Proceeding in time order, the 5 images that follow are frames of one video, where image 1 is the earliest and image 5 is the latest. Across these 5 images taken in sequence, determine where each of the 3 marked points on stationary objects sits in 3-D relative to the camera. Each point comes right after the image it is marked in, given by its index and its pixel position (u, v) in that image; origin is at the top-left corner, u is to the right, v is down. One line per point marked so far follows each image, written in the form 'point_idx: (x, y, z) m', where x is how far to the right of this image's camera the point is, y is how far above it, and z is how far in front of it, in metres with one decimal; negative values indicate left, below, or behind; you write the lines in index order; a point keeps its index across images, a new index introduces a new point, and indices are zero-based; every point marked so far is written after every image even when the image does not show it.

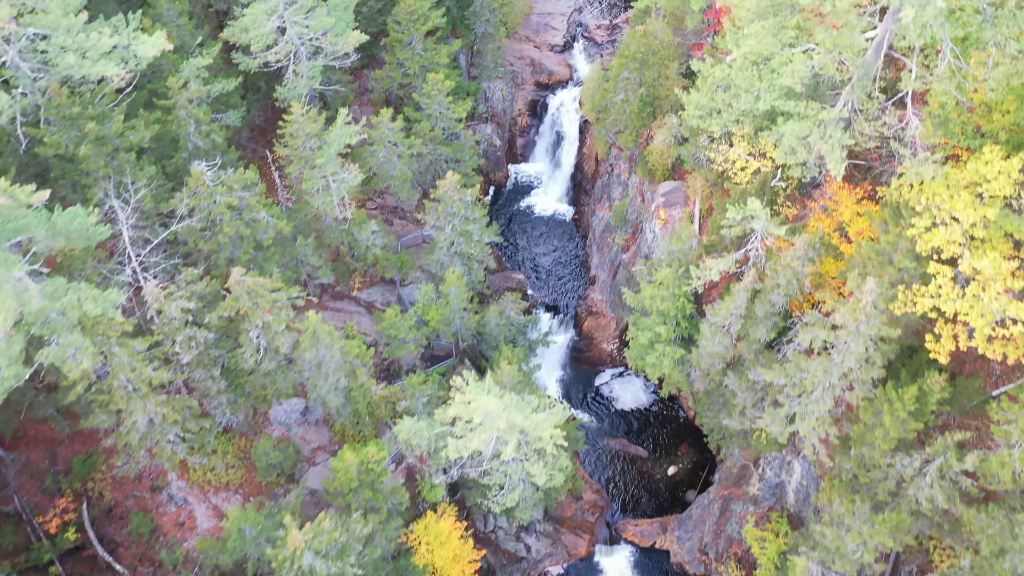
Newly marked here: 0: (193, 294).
0: (-7.9, -0.1, +19.3) m
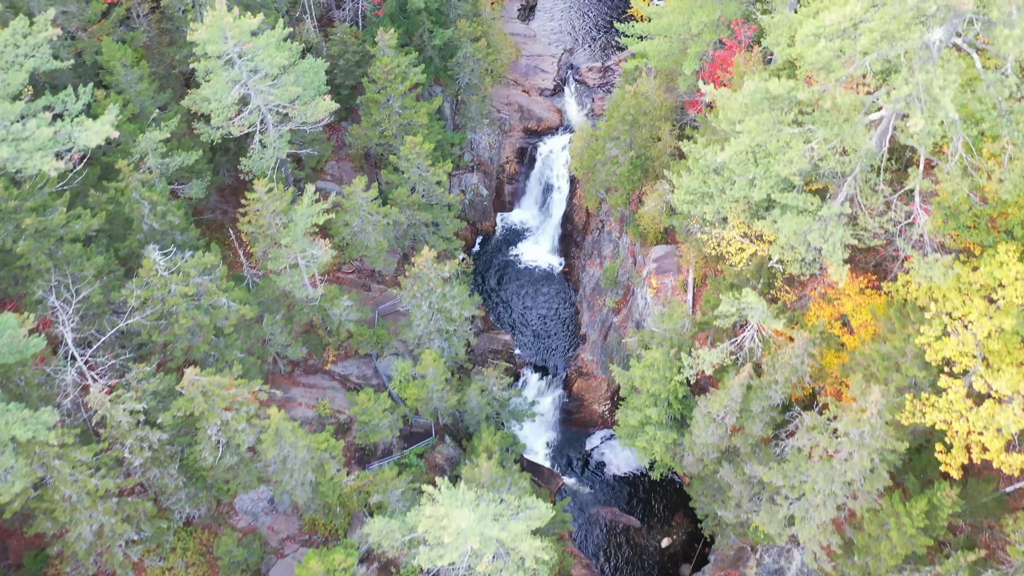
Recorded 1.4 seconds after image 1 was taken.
0: (-8.5, -2.4, +17.9) m
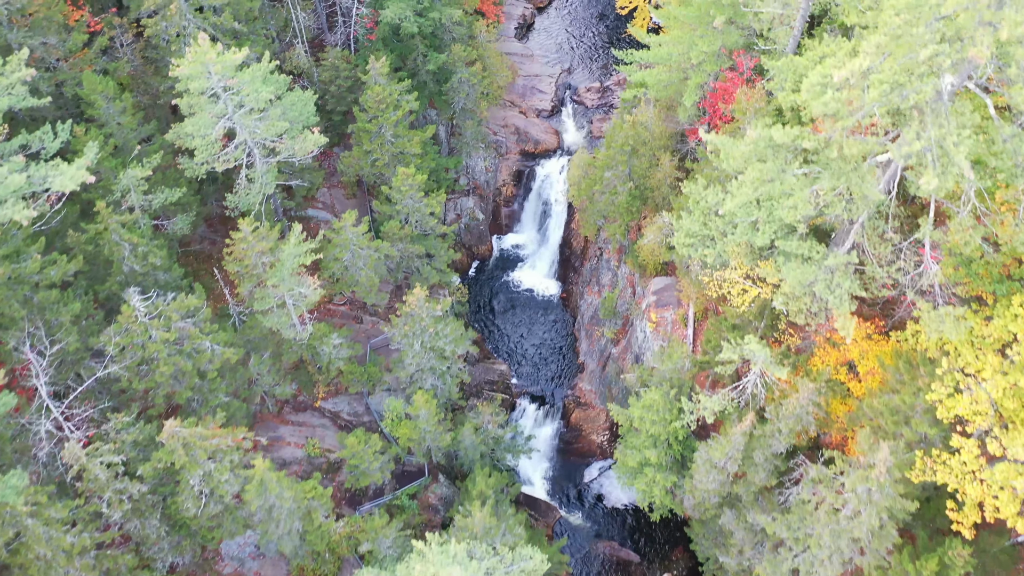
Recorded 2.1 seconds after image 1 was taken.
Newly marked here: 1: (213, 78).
0: (-8.6, -3.5, +17.3) m
1: (-7.1, +5.0, +18.5) m
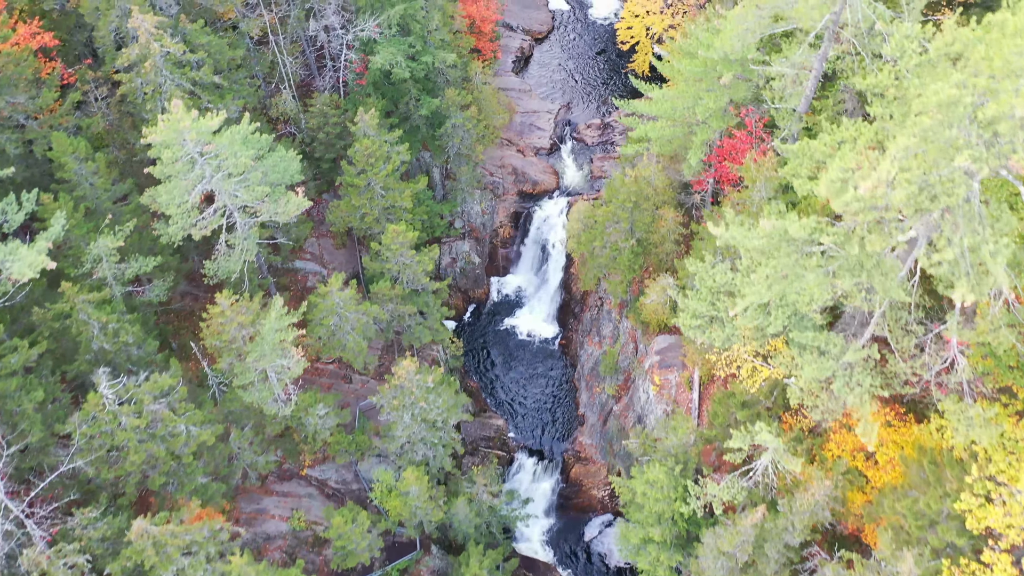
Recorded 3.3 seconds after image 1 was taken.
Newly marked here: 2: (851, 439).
0: (-8.7, -5.2, +16.1) m
1: (-7.2, +3.2, +17.4) m
2: (+7.4, -3.3, +16.9) m
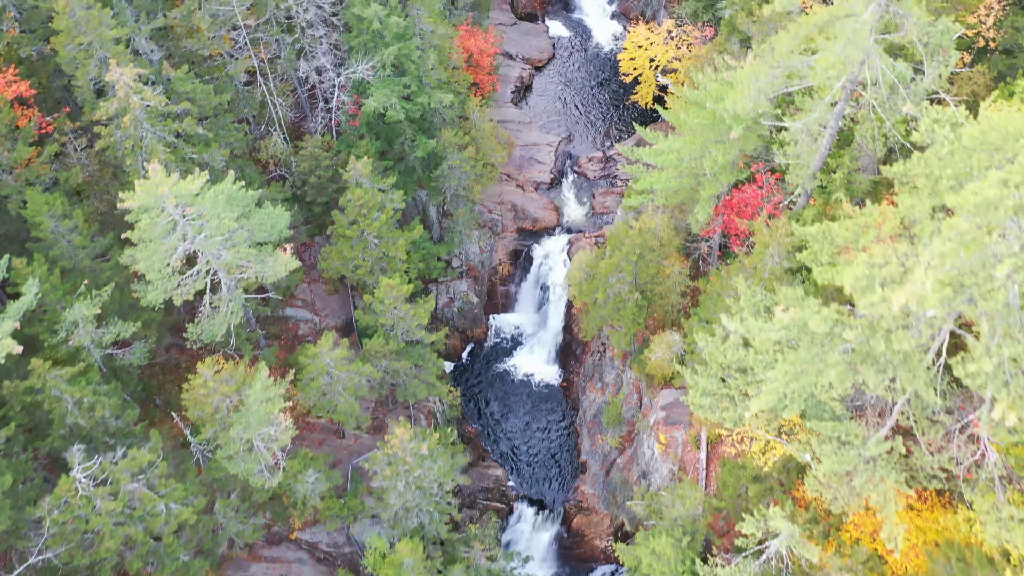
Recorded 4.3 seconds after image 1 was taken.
0: (-8.8, -6.8, +15.1) m
1: (-7.3, +1.7, +16.5) m
2: (+7.3, -4.8, +16.0) m
